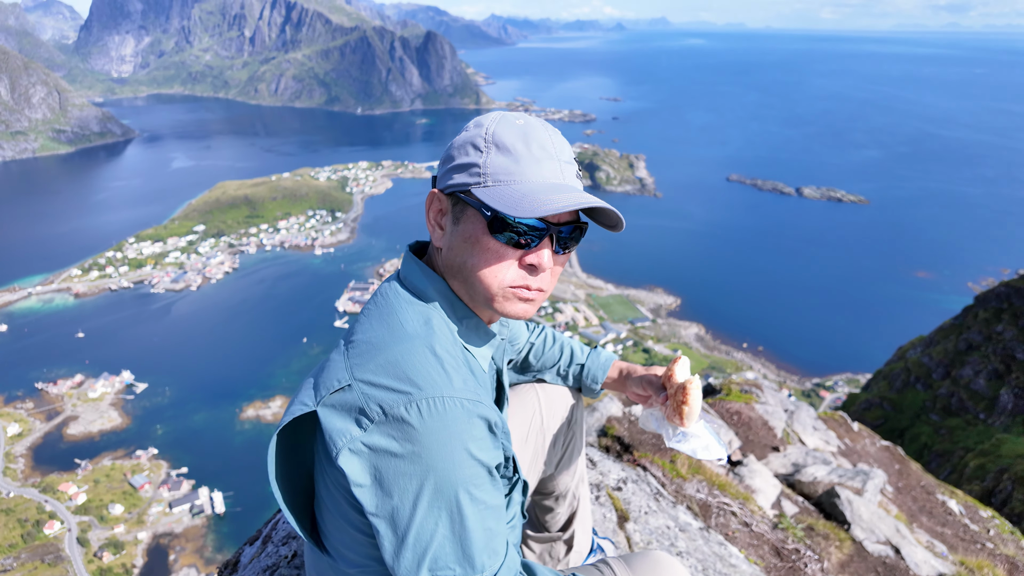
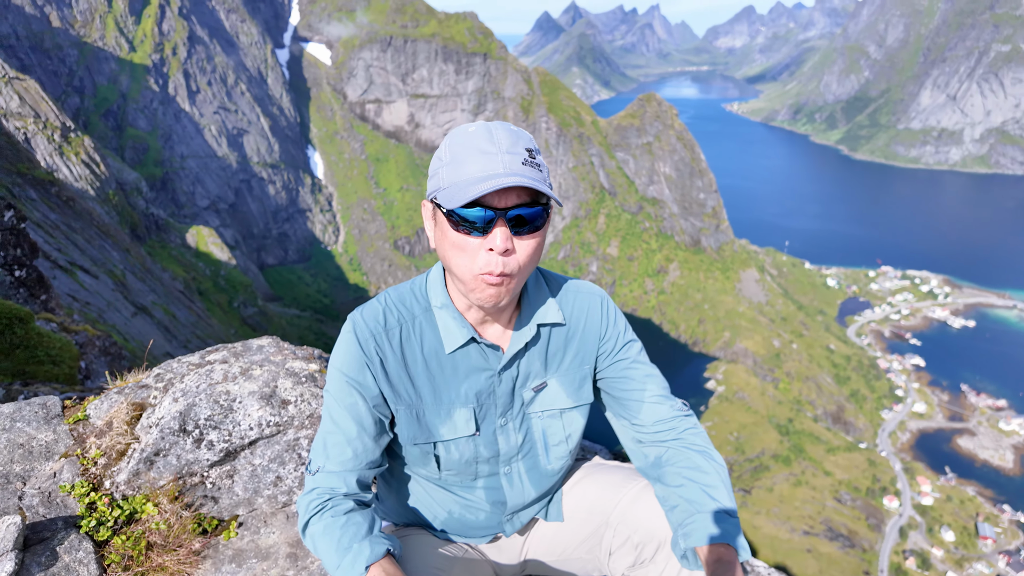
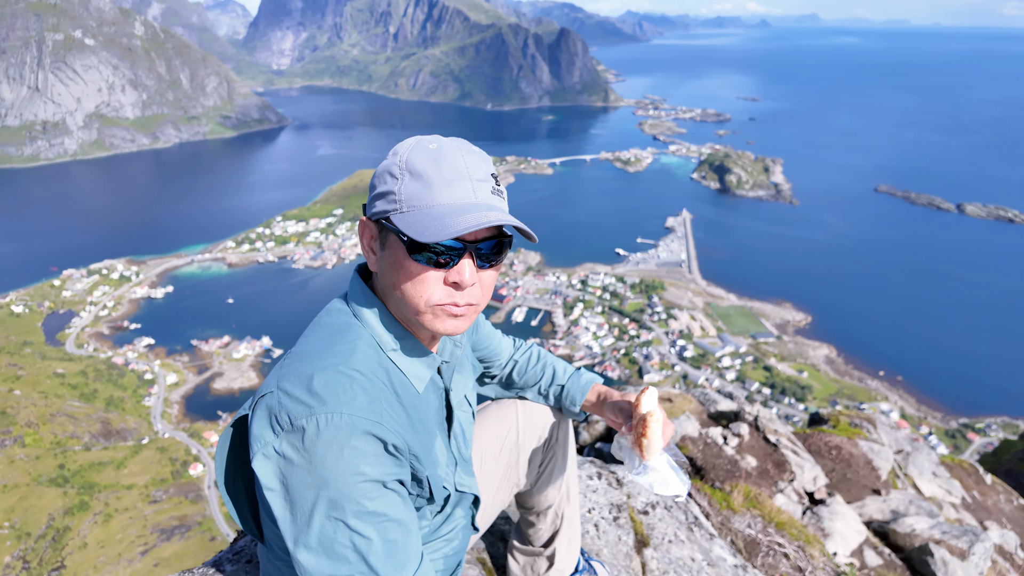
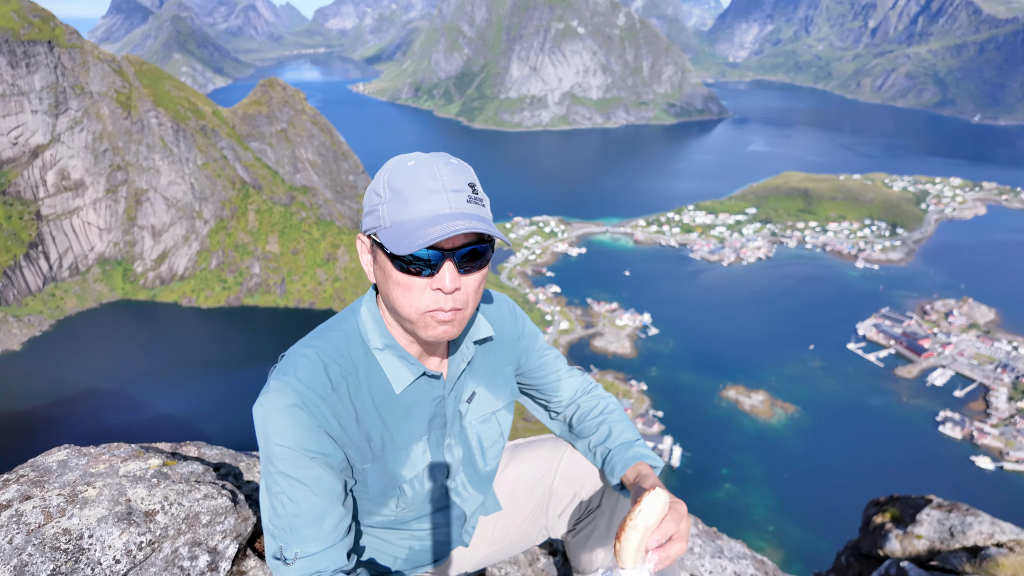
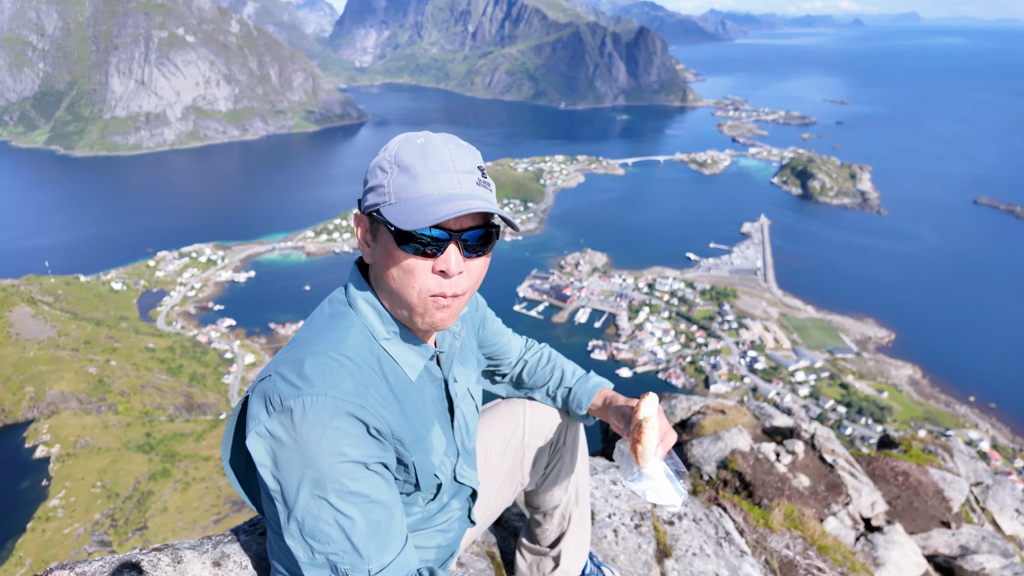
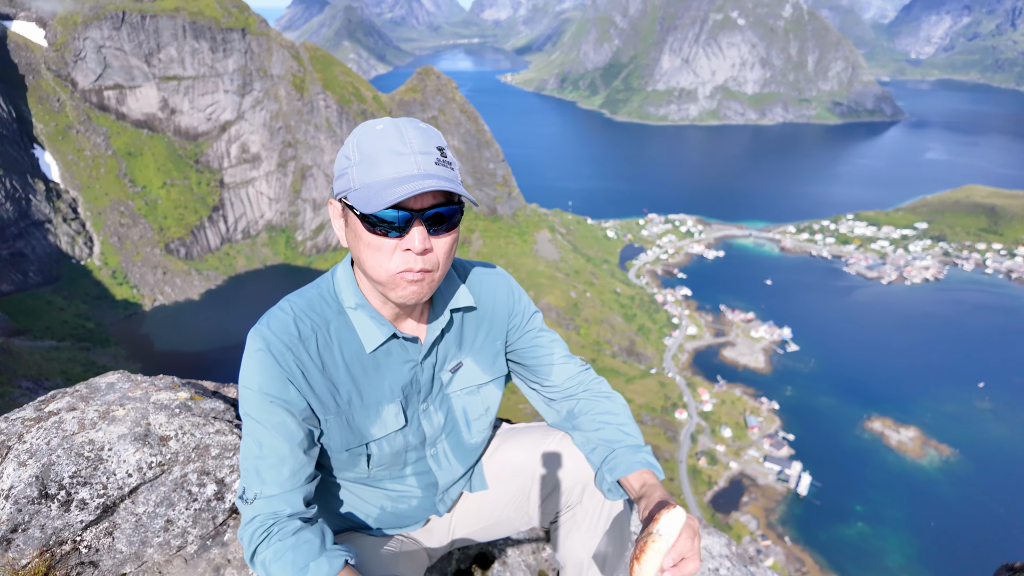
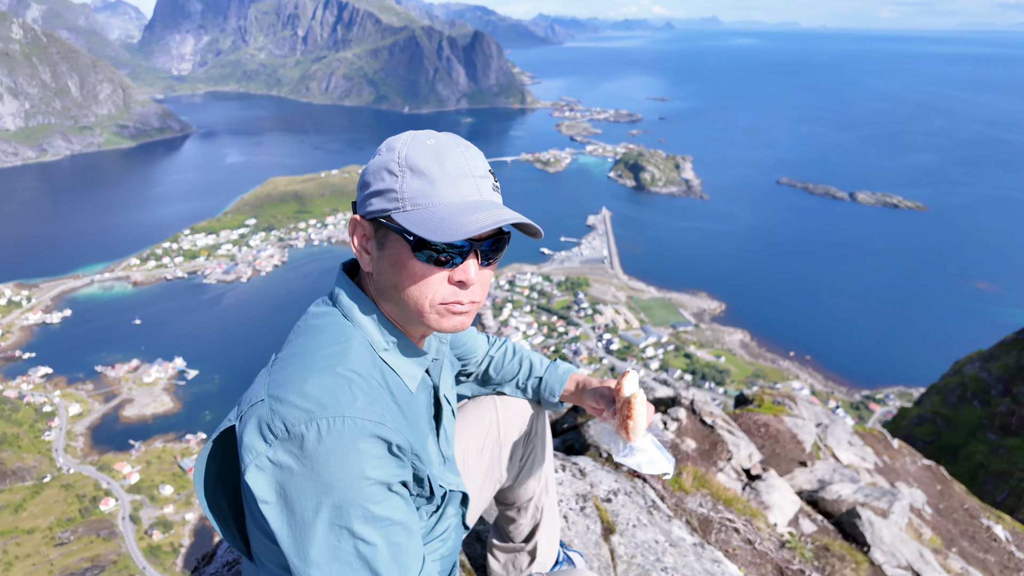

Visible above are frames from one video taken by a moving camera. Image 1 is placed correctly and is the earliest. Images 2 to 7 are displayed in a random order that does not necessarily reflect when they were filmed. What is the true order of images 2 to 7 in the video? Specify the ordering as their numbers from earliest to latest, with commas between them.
7, 3, 5, 4, 6, 2
